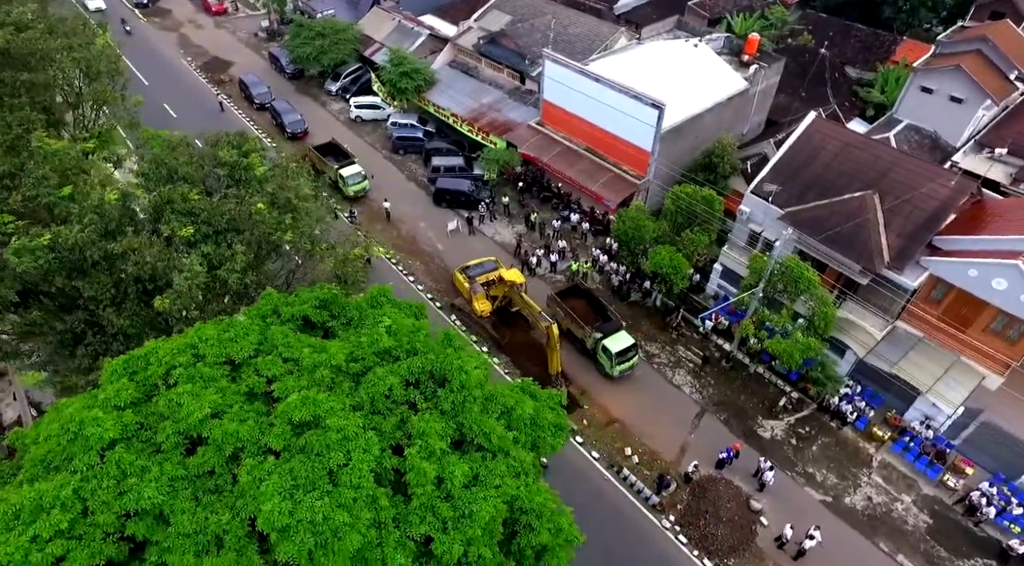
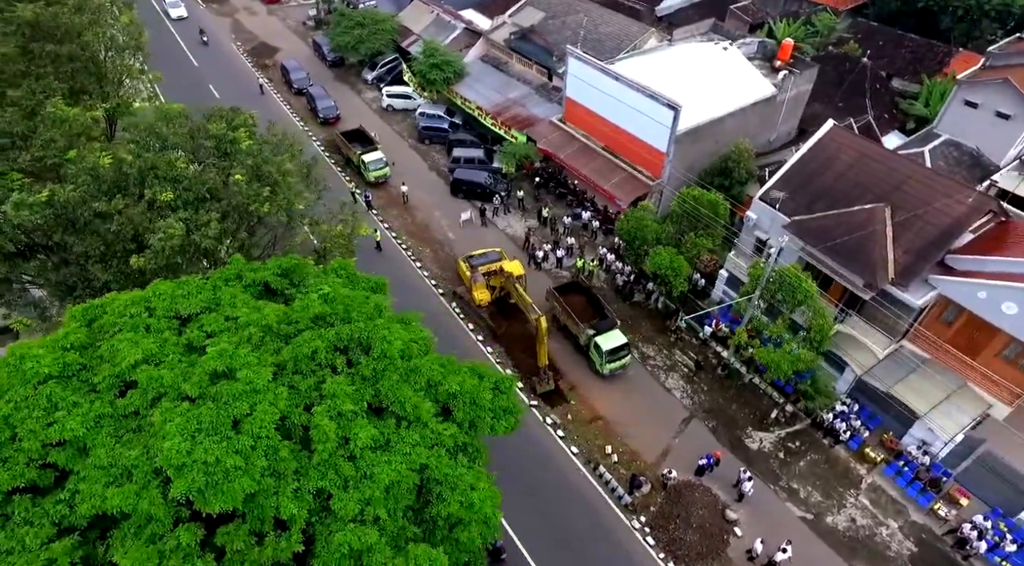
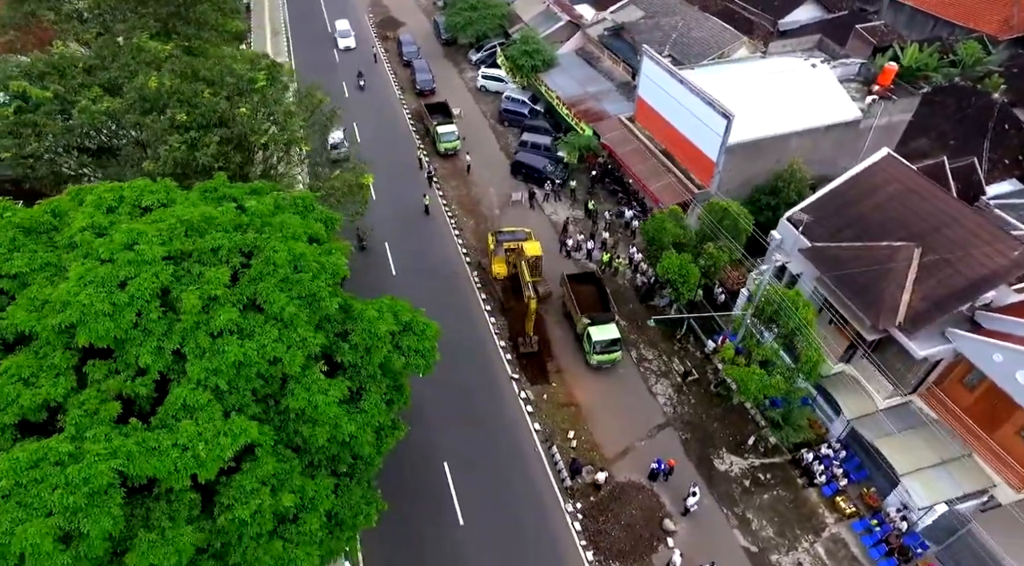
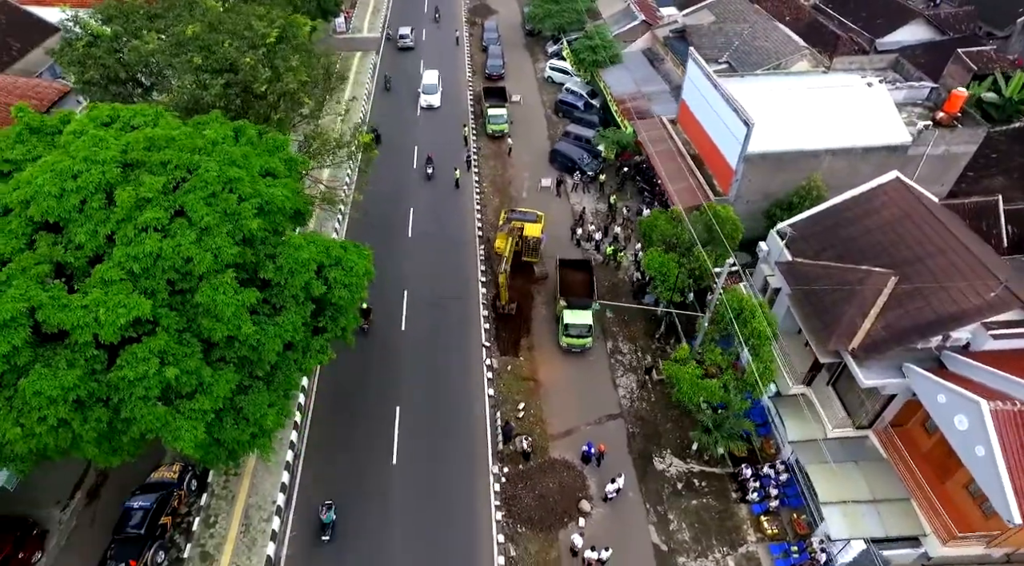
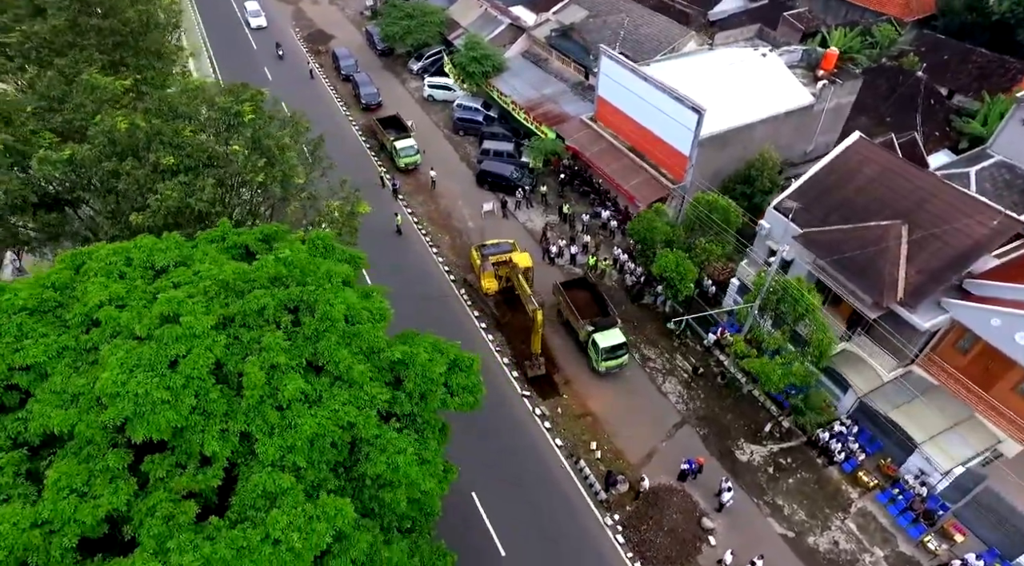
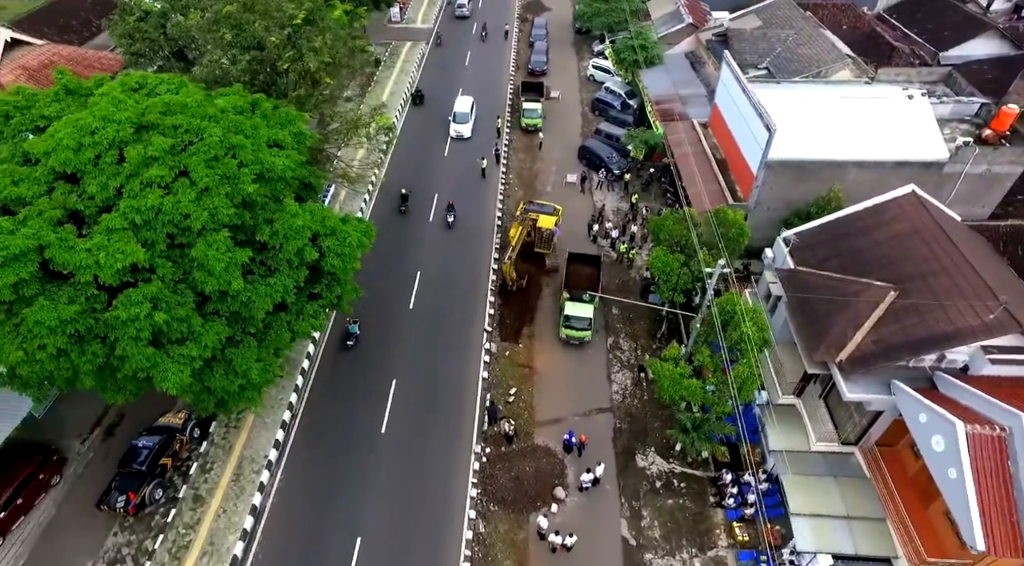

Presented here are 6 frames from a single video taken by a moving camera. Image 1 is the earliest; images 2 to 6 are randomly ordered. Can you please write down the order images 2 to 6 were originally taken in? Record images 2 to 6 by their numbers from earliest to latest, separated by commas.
2, 5, 3, 4, 6
